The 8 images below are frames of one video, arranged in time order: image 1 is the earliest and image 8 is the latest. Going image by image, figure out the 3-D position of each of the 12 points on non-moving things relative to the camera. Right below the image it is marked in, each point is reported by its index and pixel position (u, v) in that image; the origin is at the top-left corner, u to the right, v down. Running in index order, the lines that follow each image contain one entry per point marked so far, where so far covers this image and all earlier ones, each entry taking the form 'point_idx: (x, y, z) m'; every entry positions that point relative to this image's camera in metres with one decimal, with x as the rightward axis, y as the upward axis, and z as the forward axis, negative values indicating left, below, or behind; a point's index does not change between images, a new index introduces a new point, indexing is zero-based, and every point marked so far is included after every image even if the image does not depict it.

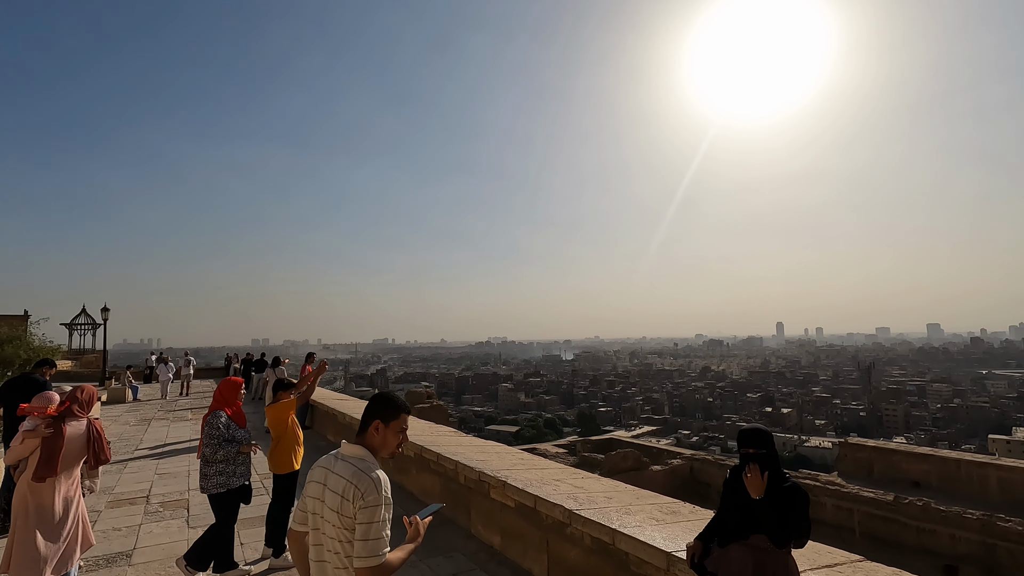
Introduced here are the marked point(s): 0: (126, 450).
0: (-4.1, -1.7, +5.6) m
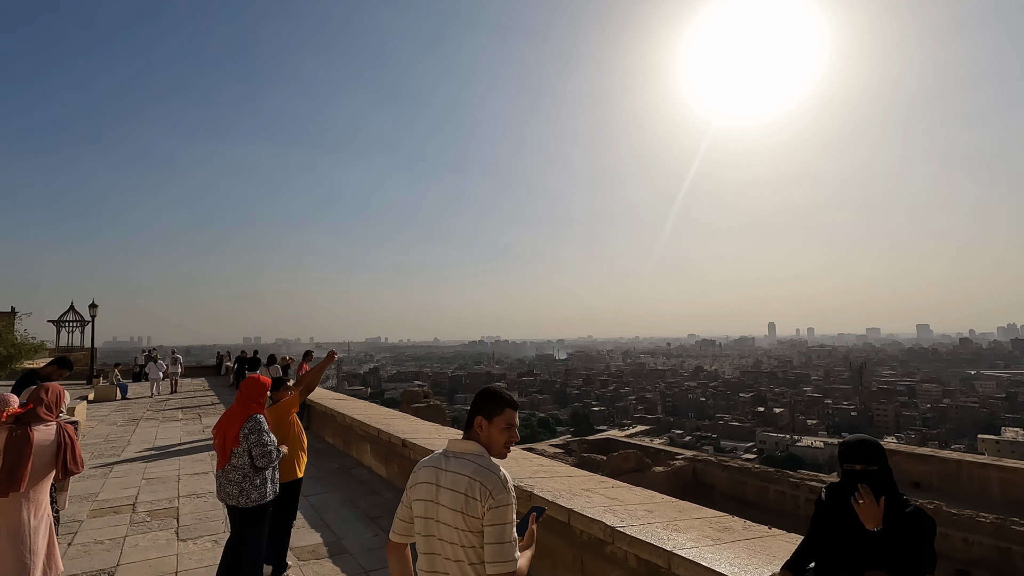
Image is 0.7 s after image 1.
0: (-4.0, -1.7, +5.3) m
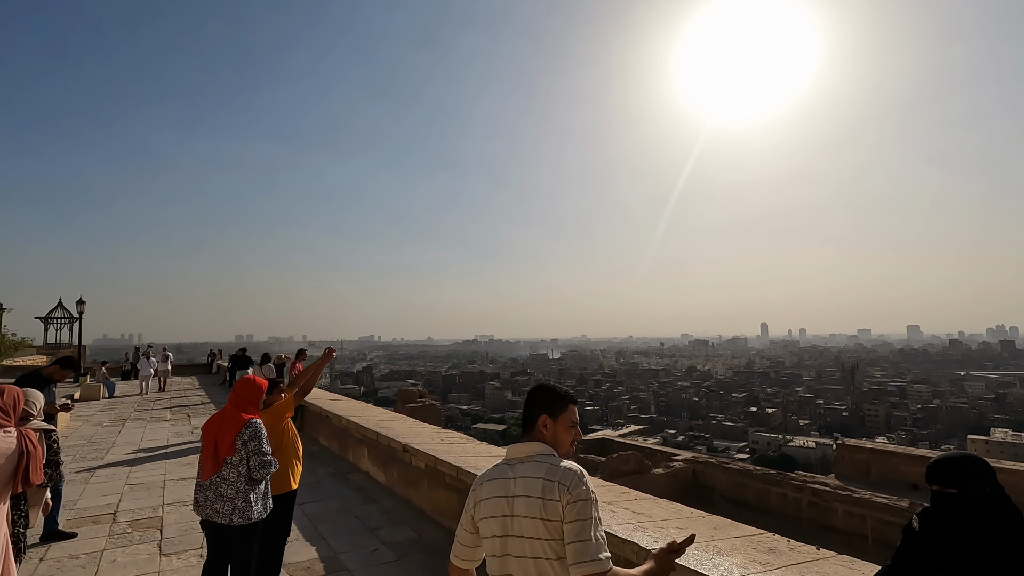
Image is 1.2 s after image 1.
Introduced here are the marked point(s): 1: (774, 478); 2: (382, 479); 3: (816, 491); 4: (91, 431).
0: (-4.0, -1.6, +5.1) m
1: (+4.3, -3.1, +8.8) m
2: (-0.9, -1.3, +3.6) m
3: (+4.6, -3.1, +8.1) m
4: (-5.1, -1.8, +6.4) m
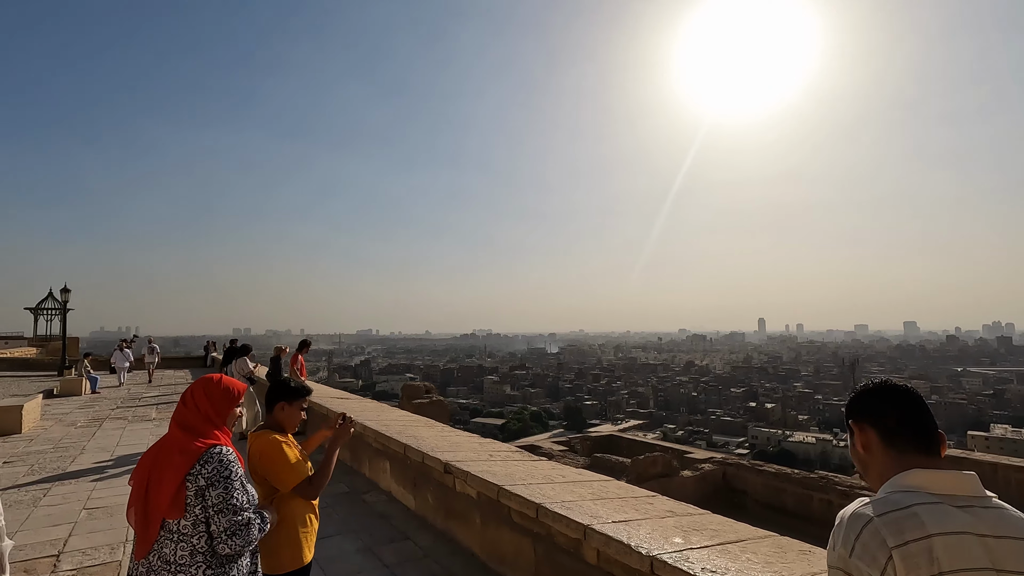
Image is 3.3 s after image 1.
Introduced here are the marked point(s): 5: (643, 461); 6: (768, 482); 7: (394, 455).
0: (-3.7, -1.4, +4.3) m
1: (+4.6, -3.0, +8.1) m
2: (-0.6, -1.2, +2.9) m
3: (+4.9, -2.9, +7.4) m
4: (-4.8, -1.6, +5.7) m
5: (+2.2, -2.9, +8.8) m
6: (+4.2, -3.1, +8.6) m
7: (-0.7, -1.0, +3.1) m
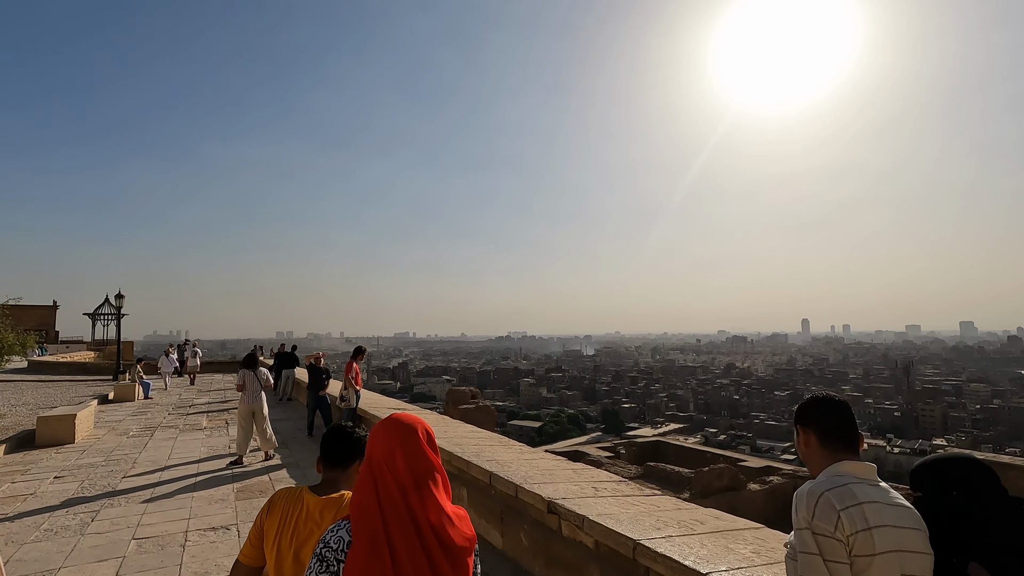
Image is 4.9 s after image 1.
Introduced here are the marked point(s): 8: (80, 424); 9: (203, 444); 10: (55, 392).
0: (-3.1, -1.5, +4.2) m
1: (+5.4, -2.9, +7.3) m
2: (-0.1, -1.2, +2.5) m
3: (+5.7, -2.9, +6.7) m
4: (-4.2, -1.6, +5.6) m
5: (+3.0, -2.9, +8.2) m
6: (+5.0, -3.1, +7.9) m
7: (-0.2, -1.0, +2.7) m
8: (-4.8, -1.5, +5.9) m
9: (-3.2, -1.7, +5.9) m
10: (-8.8, -2.0, +10.2) m
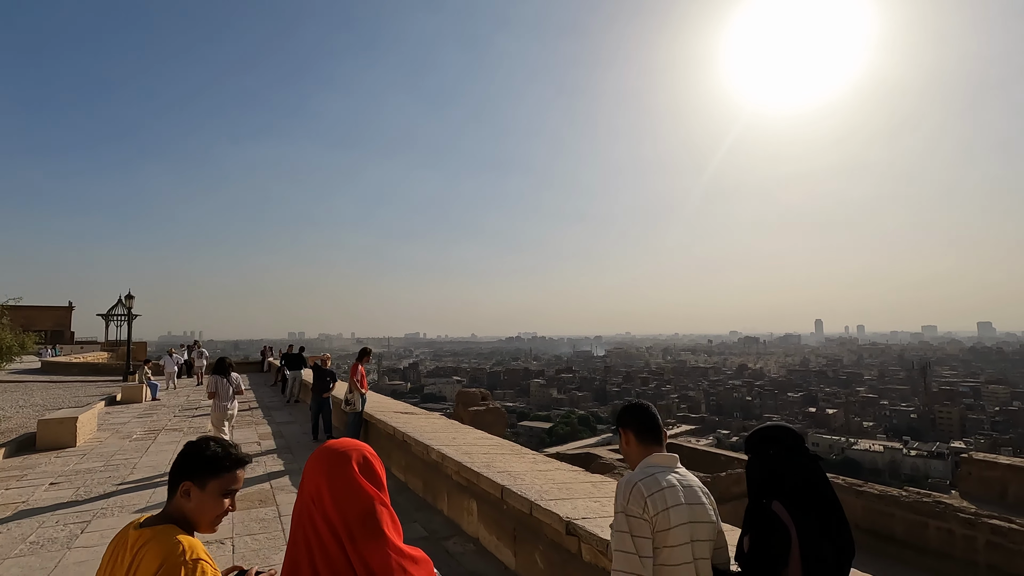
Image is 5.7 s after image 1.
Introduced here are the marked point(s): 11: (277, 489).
0: (-3.0, -1.5, +4.0) m
1: (+5.6, -2.9, +7.0) m
2: (0.0, -1.2, +2.3) m
3: (+5.8, -2.9, +6.4) m
4: (-4.0, -1.6, +5.5) m
5: (+3.2, -2.9, +7.9) m
6: (+5.2, -3.1, +7.6) m
7: (-0.2, -1.0, +2.5) m
8: (-4.6, -1.5, +5.8) m
9: (-3.1, -1.7, +5.8) m
10: (-8.6, -2.0, +10.2) m
11: (-2.0, -1.7, +4.5) m
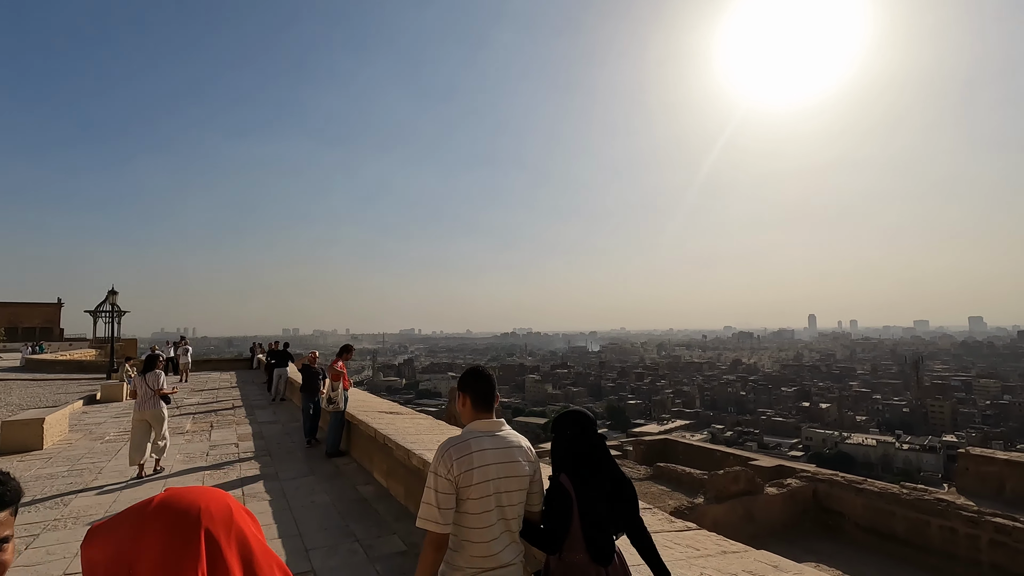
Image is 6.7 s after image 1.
0: (-3.1, -1.4, +3.8) m
1: (+5.5, -2.8, +6.9) m
2: (-0.1, -1.1, +2.1) m
3: (+5.8, -2.8, +6.2) m
4: (-4.1, -1.6, +5.2) m
5: (+3.1, -2.8, +7.8) m
6: (+5.1, -3.0, +7.5) m
7: (-0.2, -0.9, +2.3) m
8: (-4.7, -1.4, +5.5) m
9: (-3.2, -1.6, +5.5) m
10: (-8.7, -1.9, +9.9) m
11: (-2.1, -1.7, +4.3) m
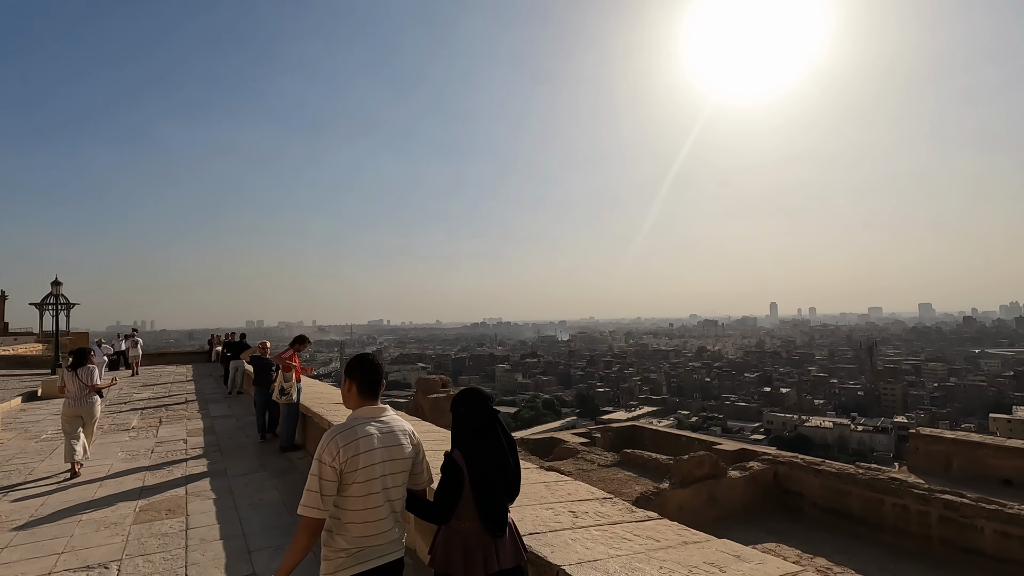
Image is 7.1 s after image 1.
0: (-3.4, -1.3, +3.5) m
1: (+5.0, -2.6, +7.1) m
2: (-0.3, -1.1, +2.0) m
3: (+5.4, -2.6, +6.5) m
4: (-4.5, -1.5, +4.9) m
5: (+2.6, -2.6, +7.9) m
6: (+4.6, -2.8, +7.7) m
7: (-0.4, -0.8, +2.2) m
8: (-5.1, -1.3, +5.1) m
9: (-3.5, -1.5, +5.3) m
10: (-9.3, -1.8, +9.3) m
11: (-2.4, -1.6, +4.1) m
